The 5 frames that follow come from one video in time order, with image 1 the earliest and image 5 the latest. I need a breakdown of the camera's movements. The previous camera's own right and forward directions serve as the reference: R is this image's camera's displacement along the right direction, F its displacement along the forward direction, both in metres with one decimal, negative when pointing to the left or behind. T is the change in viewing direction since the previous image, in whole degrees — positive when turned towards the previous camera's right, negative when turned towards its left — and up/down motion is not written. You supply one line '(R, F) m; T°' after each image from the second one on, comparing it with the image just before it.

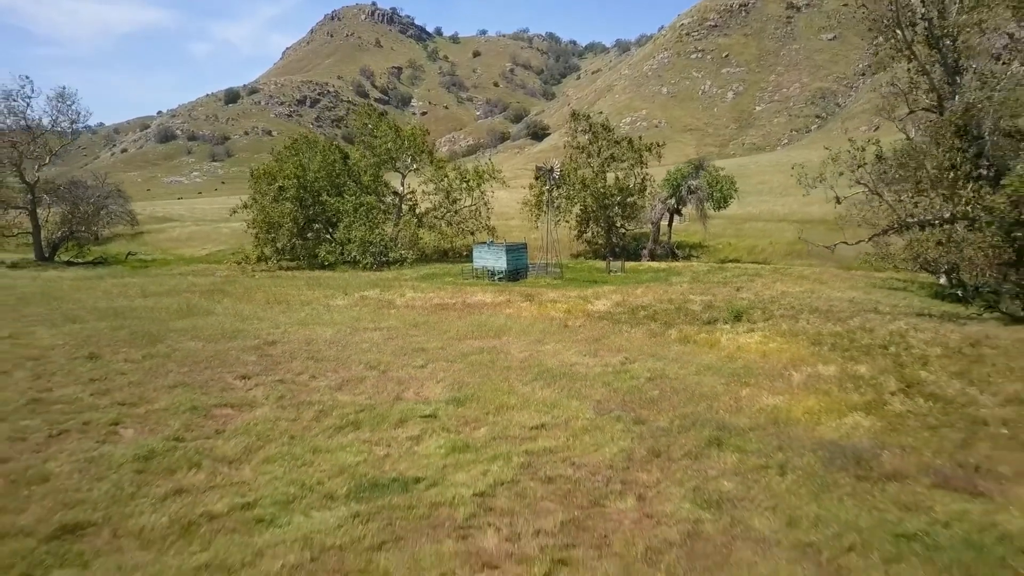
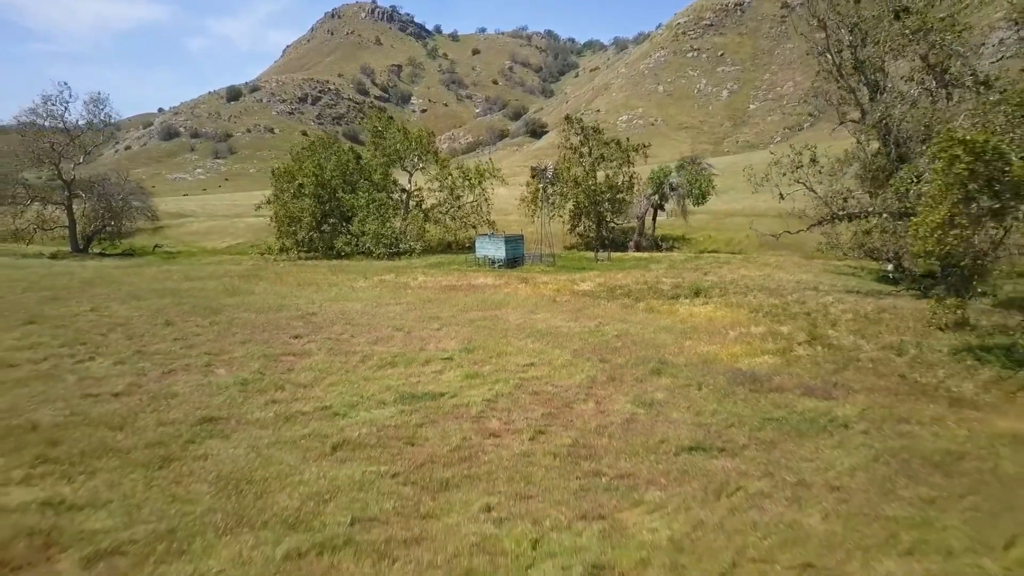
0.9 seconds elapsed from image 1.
(0.0, -3.4) m; 0°
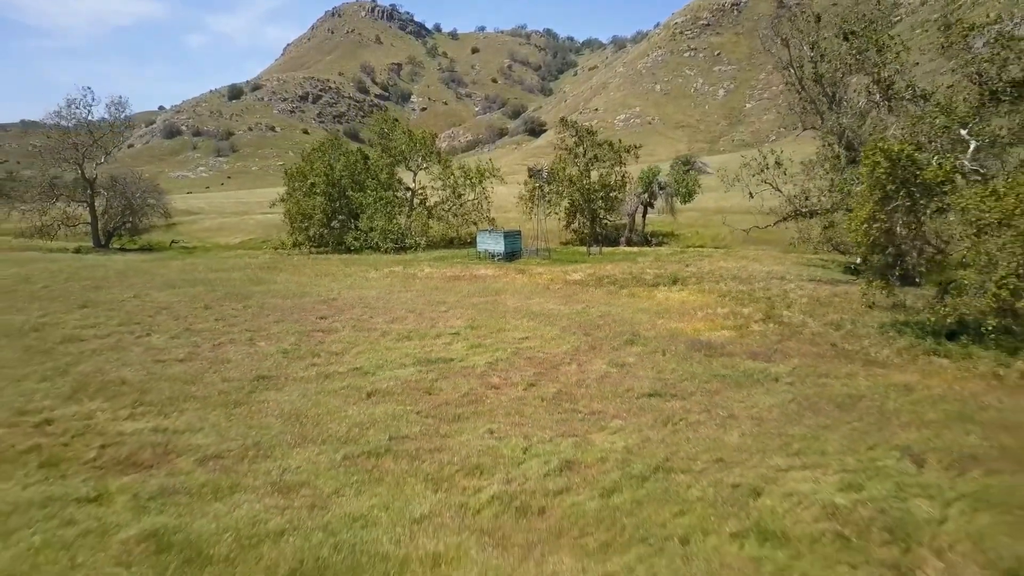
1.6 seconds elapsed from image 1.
(0.0, -2.4) m; 0°
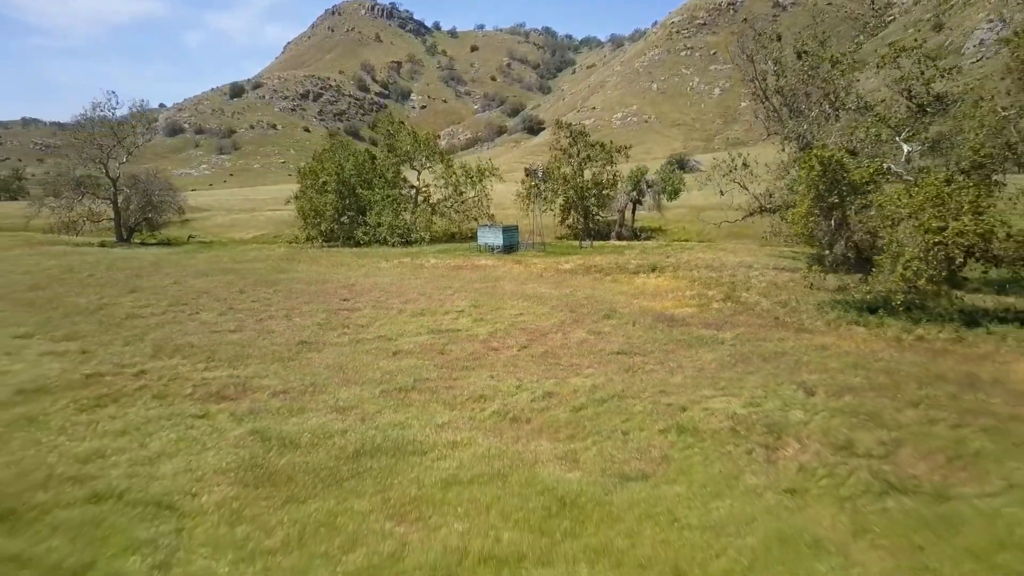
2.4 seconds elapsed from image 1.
(+0.1, -2.9) m; 0°
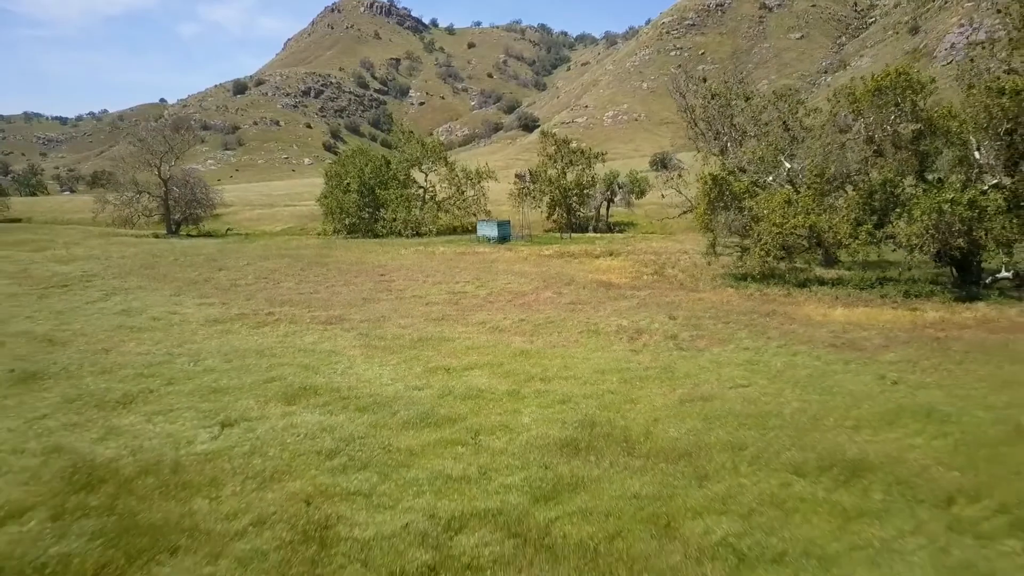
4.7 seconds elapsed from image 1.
(+0.2, -8.2) m; 0°
